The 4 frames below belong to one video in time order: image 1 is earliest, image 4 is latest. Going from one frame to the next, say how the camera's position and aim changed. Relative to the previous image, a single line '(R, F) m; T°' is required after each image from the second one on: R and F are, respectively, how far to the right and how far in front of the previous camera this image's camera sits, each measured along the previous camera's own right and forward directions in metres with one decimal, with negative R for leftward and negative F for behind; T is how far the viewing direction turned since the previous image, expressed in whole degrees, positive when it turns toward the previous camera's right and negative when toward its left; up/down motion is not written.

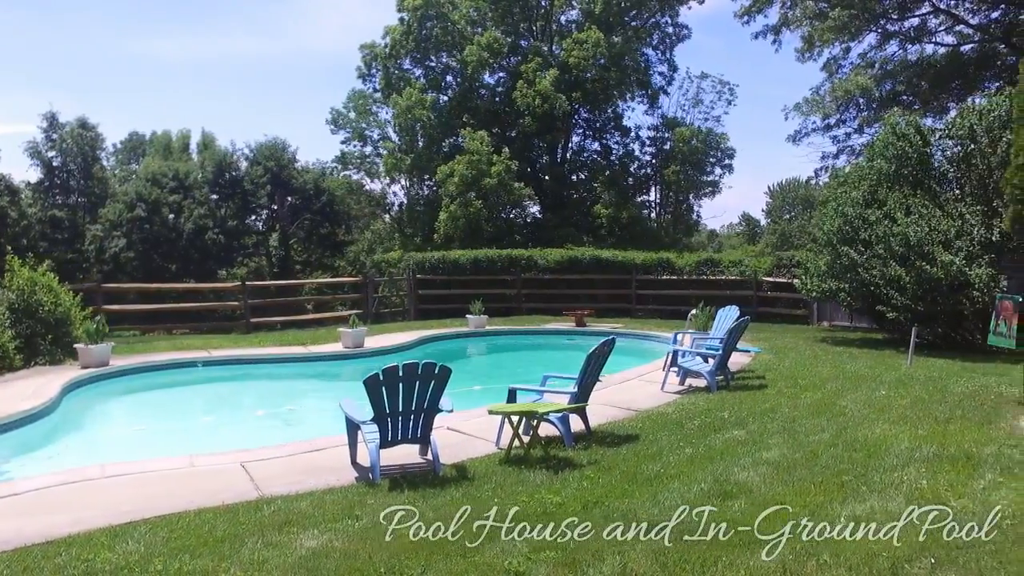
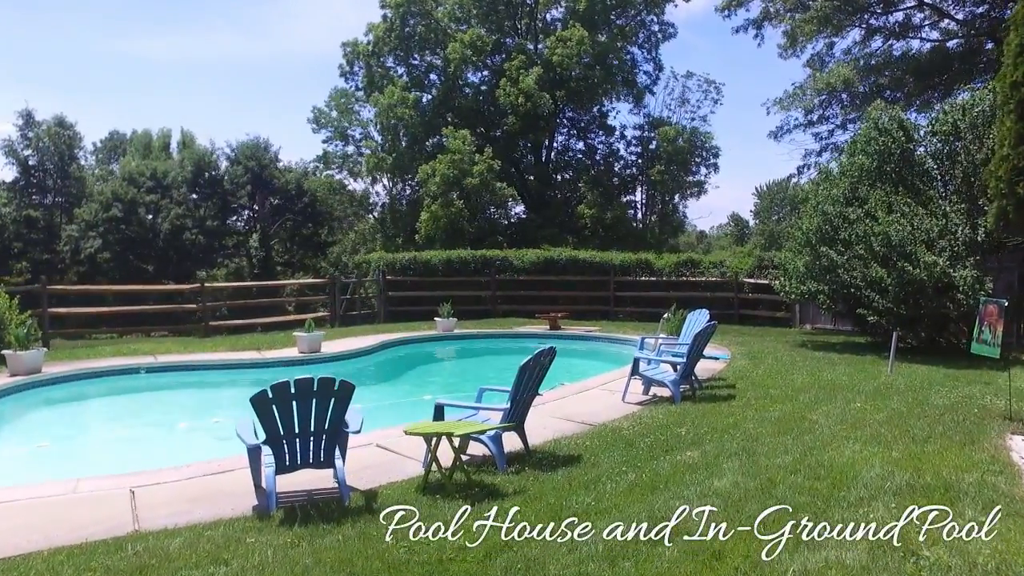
(+0.5, +0.6) m; +1°
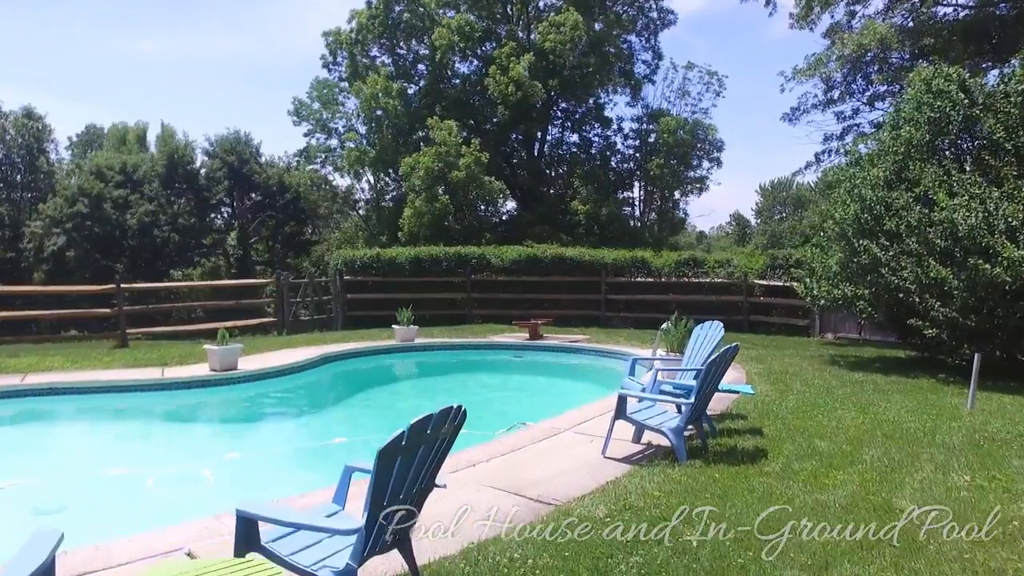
(+0.5, +2.4) m; 0°
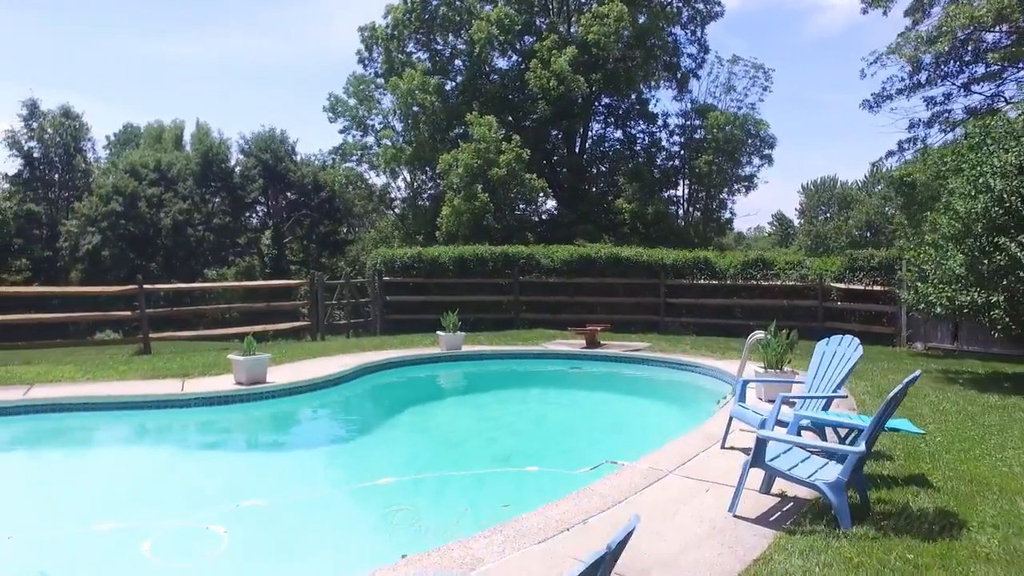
(-0.4, +1.3) m; -2°
